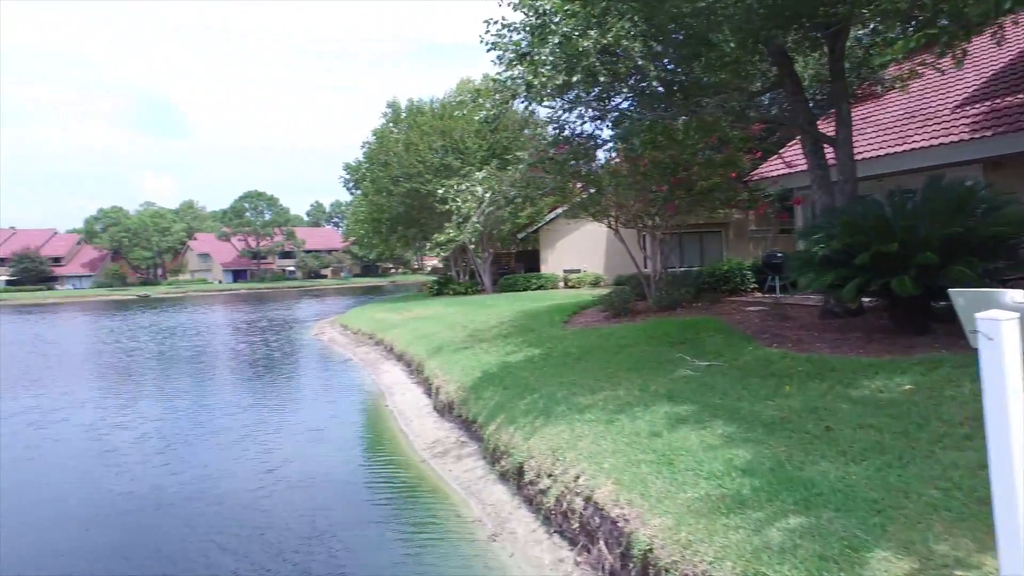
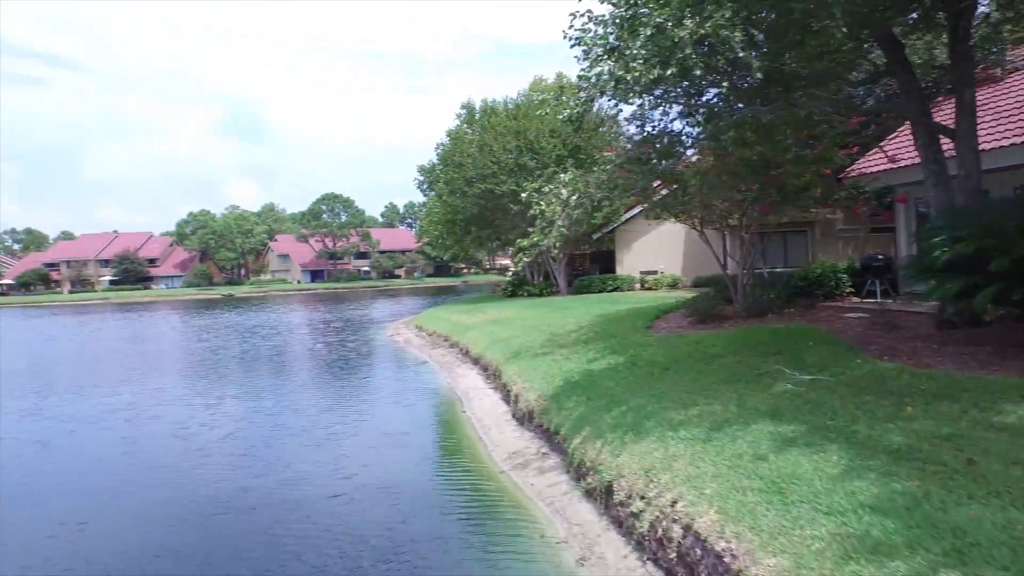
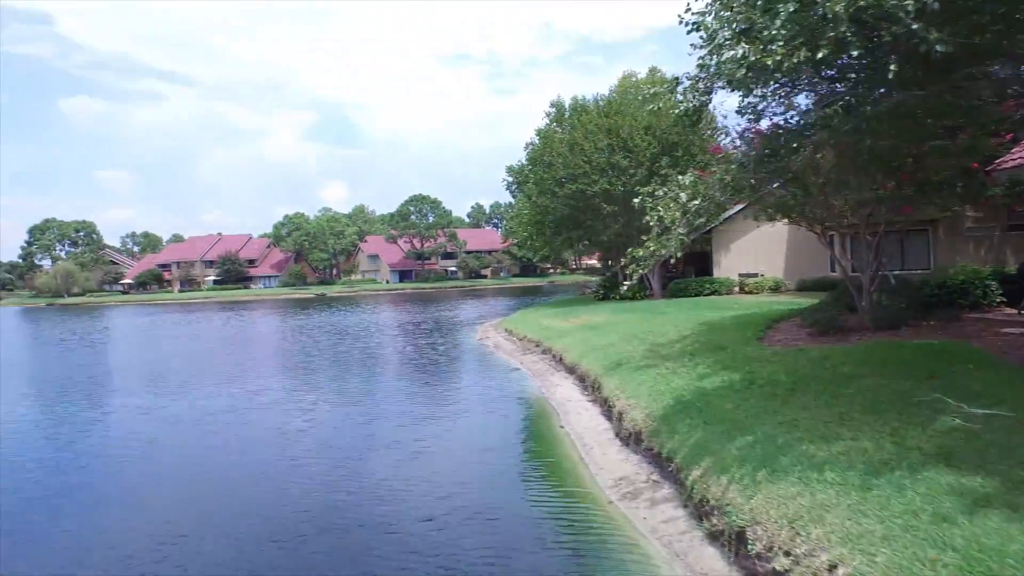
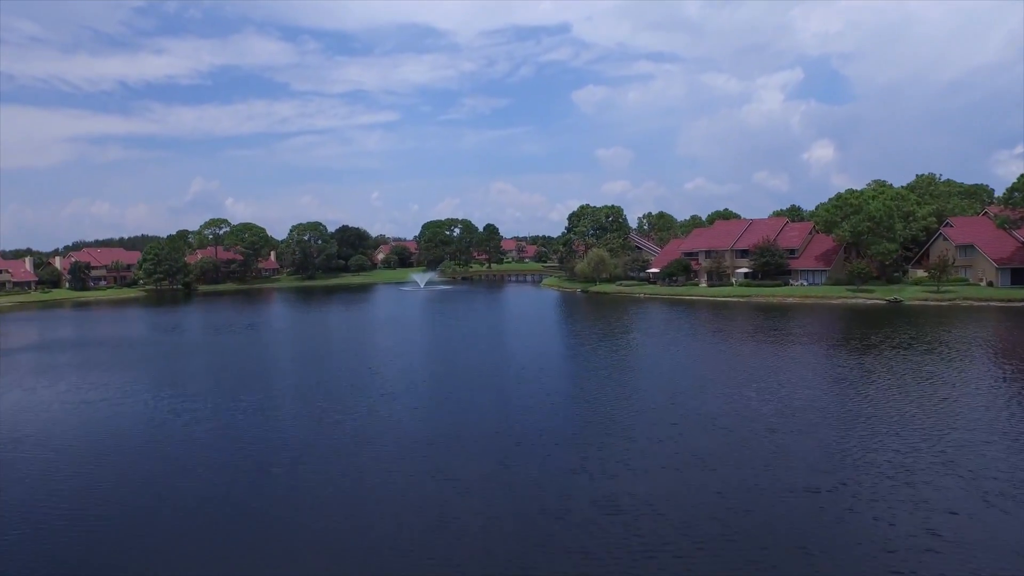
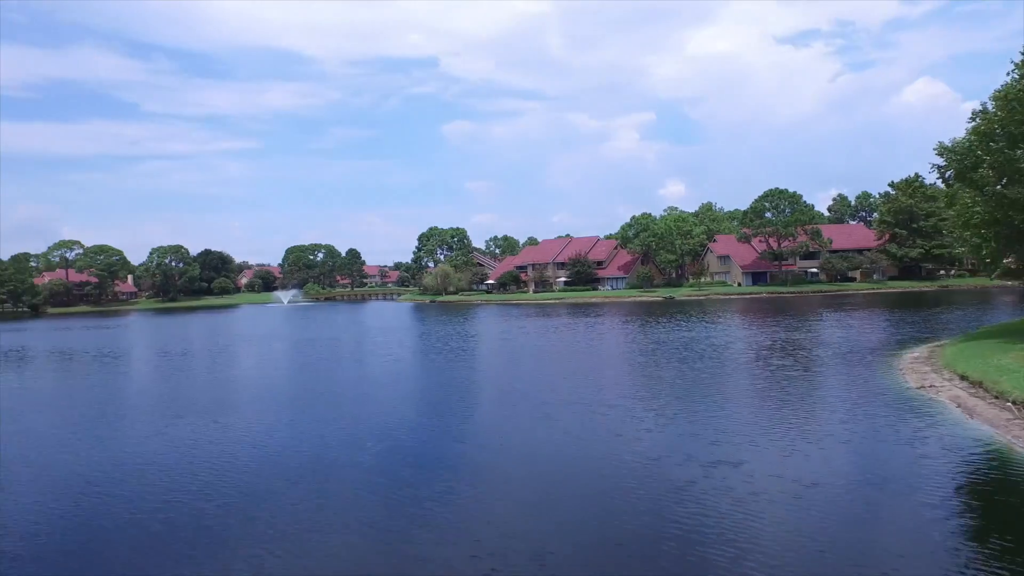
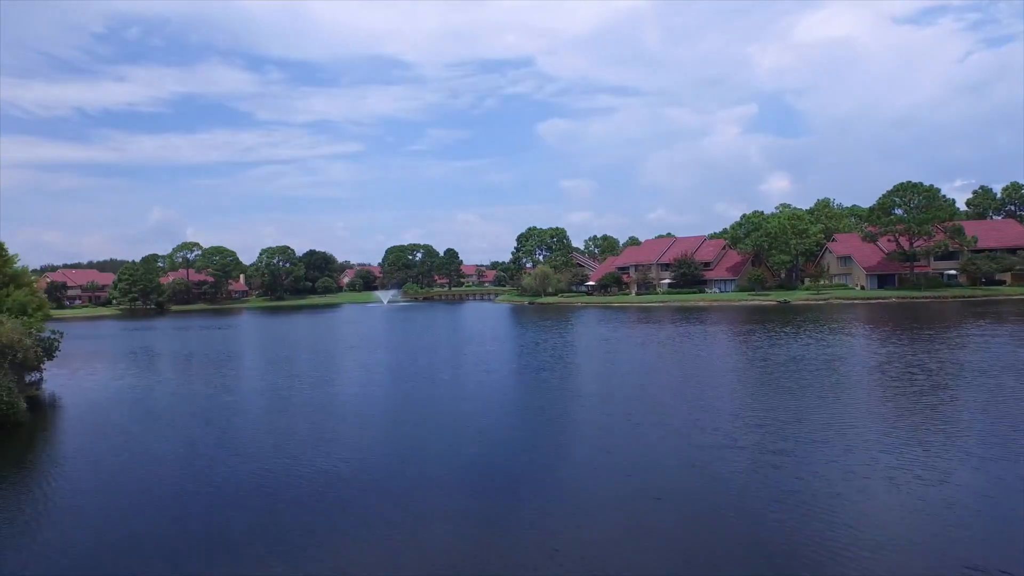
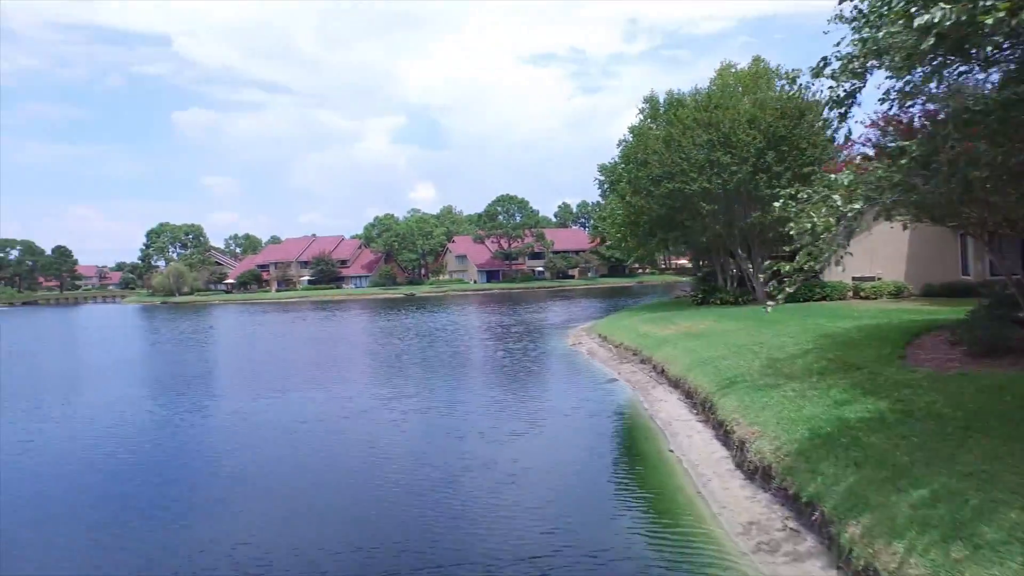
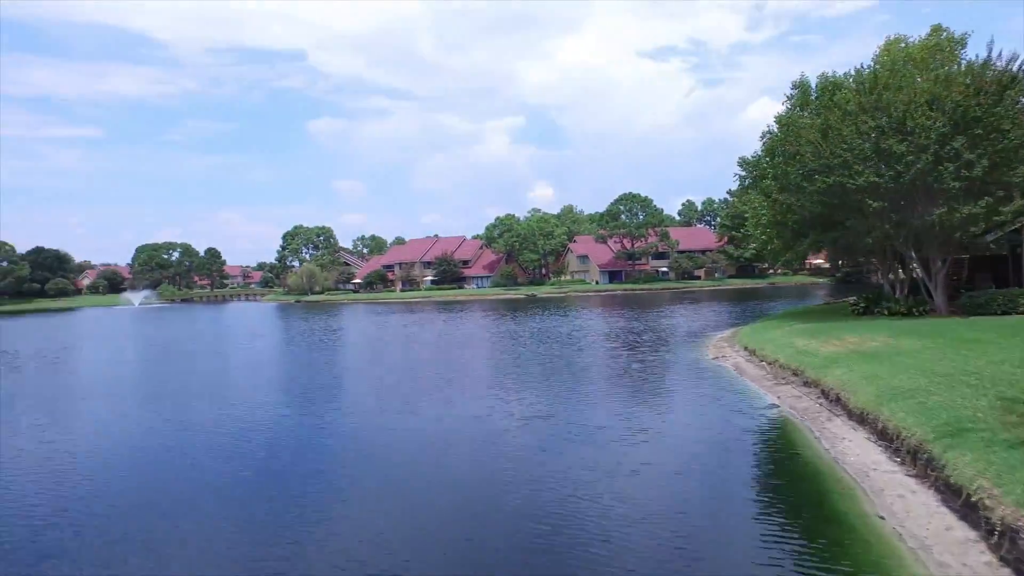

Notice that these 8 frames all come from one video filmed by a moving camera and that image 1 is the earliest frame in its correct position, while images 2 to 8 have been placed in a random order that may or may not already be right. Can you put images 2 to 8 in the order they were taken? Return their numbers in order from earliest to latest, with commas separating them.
2, 3, 7, 8, 5, 6, 4
